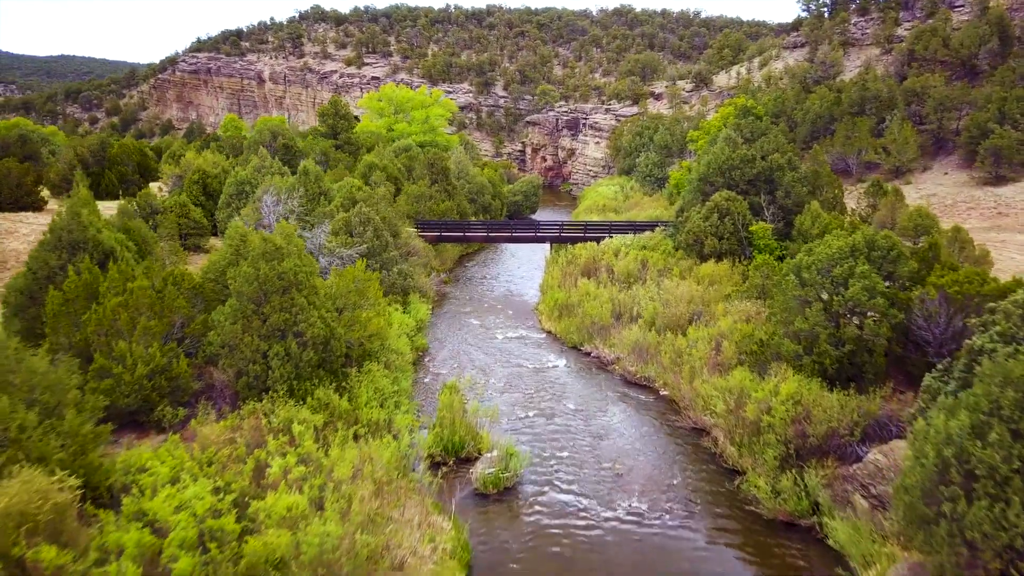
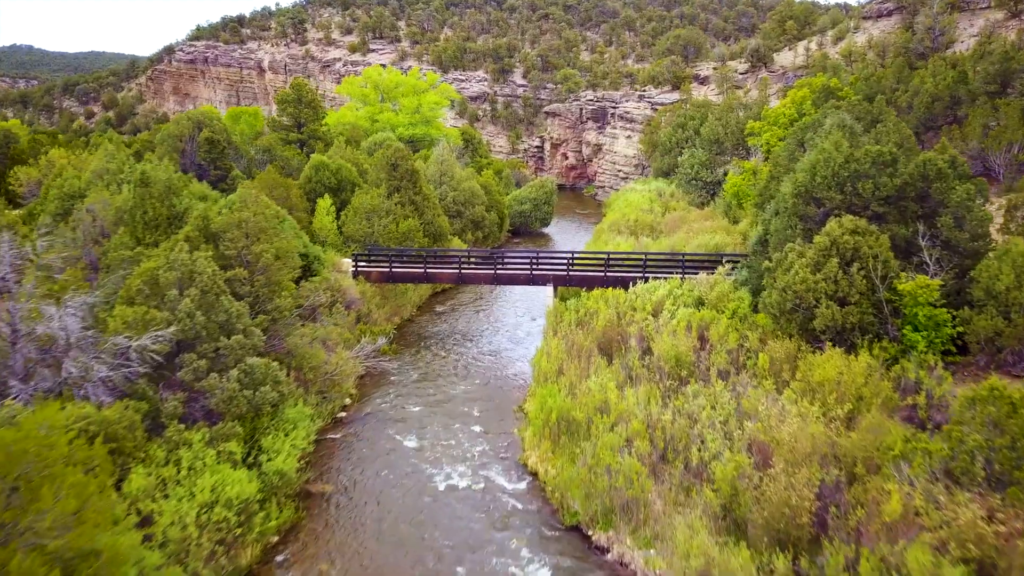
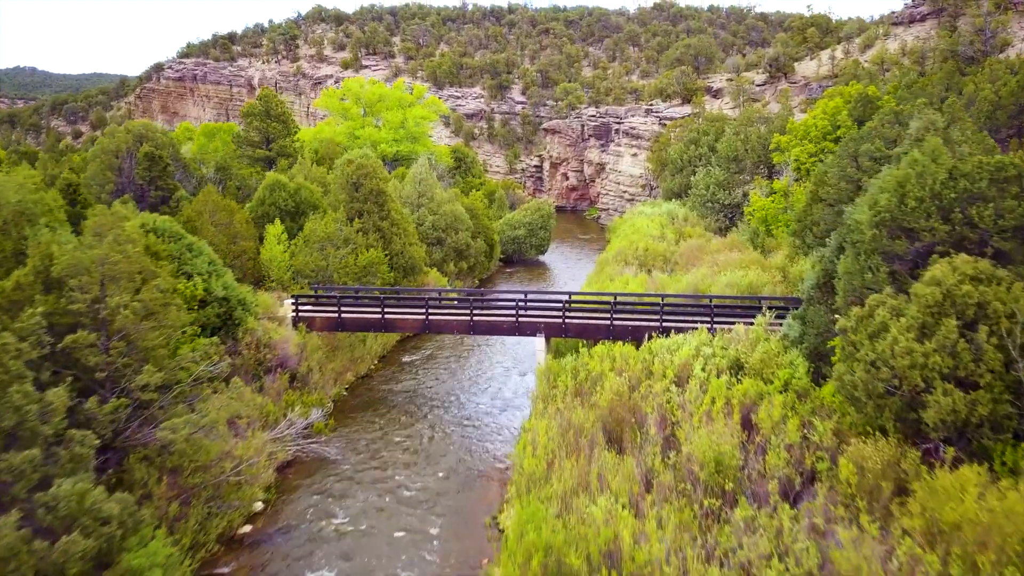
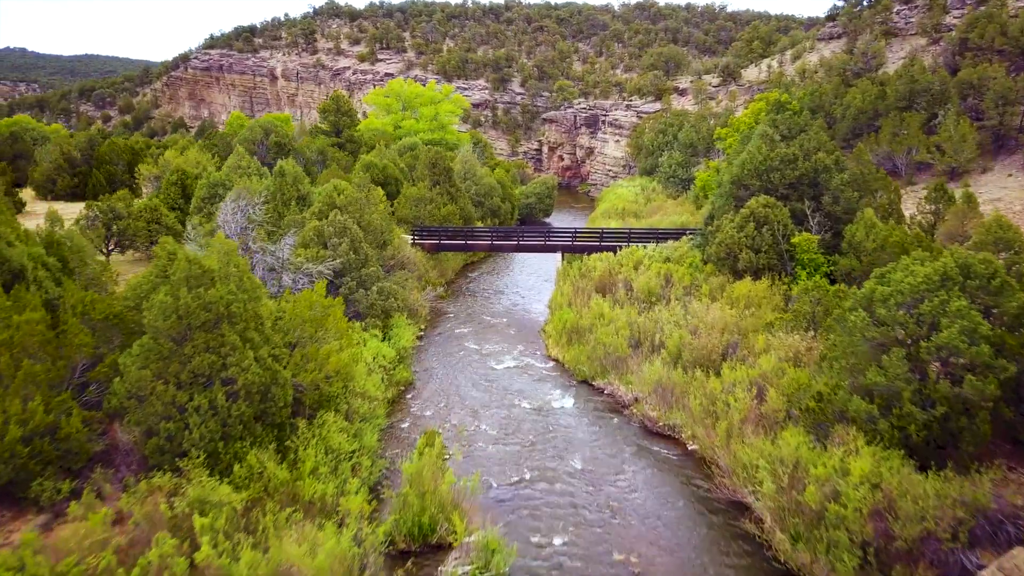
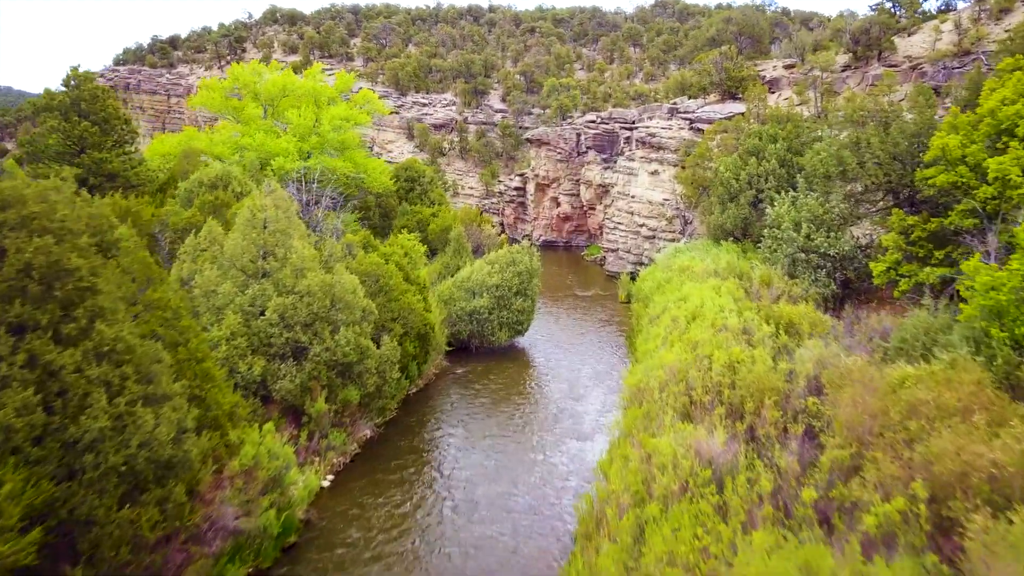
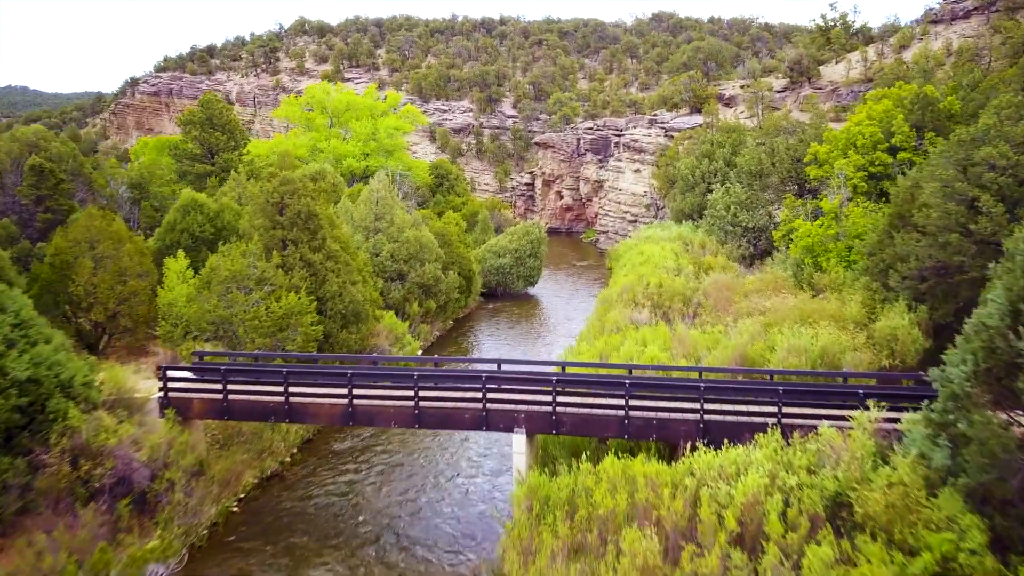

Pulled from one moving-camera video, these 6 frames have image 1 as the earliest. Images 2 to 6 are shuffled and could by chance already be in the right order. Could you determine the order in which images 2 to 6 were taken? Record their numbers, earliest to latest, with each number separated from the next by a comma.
4, 2, 3, 6, 5
